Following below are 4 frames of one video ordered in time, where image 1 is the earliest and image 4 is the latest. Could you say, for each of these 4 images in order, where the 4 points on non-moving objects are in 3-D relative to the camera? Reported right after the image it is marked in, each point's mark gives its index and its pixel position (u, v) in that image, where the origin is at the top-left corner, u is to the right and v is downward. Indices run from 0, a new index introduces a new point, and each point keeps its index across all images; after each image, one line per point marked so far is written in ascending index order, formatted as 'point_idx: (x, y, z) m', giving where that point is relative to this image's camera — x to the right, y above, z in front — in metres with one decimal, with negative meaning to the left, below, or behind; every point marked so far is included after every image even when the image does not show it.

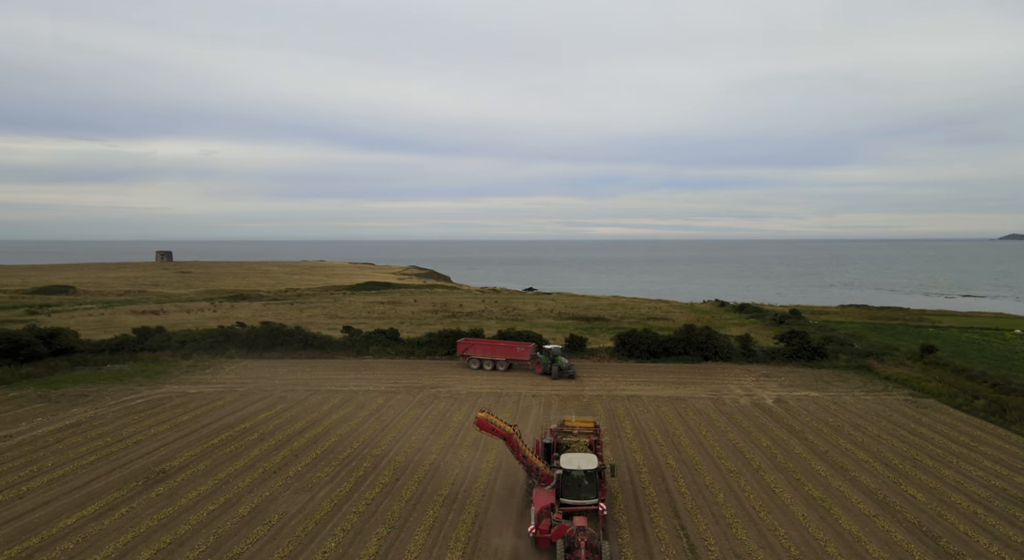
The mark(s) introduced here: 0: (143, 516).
0: (-9.0, -5.8, +14.6) m
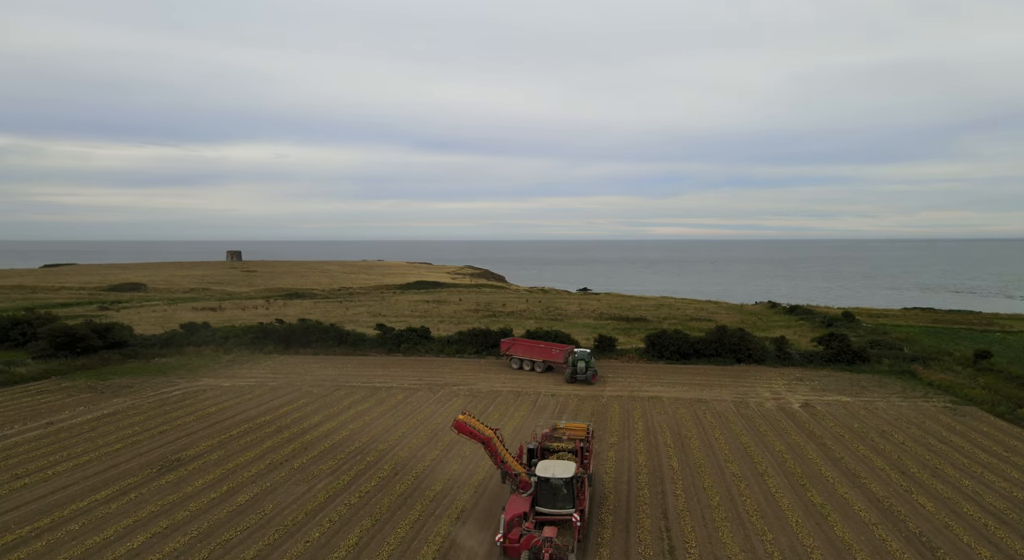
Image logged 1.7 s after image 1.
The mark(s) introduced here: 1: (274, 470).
0: (-9.3, -5.6, +15.3) m
1: (-7.0, -5.6, +17.5) m
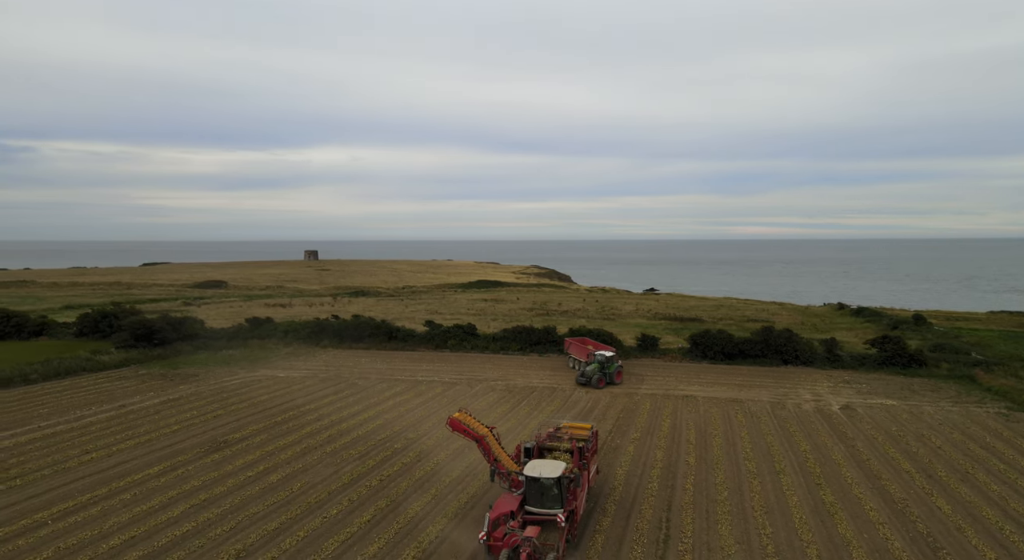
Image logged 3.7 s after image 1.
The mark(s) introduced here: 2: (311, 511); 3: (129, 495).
0: (-8.9, -5.5, +16.8) m
1: (-6.4, -5.4, +18.8) m
2: (-4.9, -5.7, +14.6) m
3: (-9.9, -5.6, +15.5) m
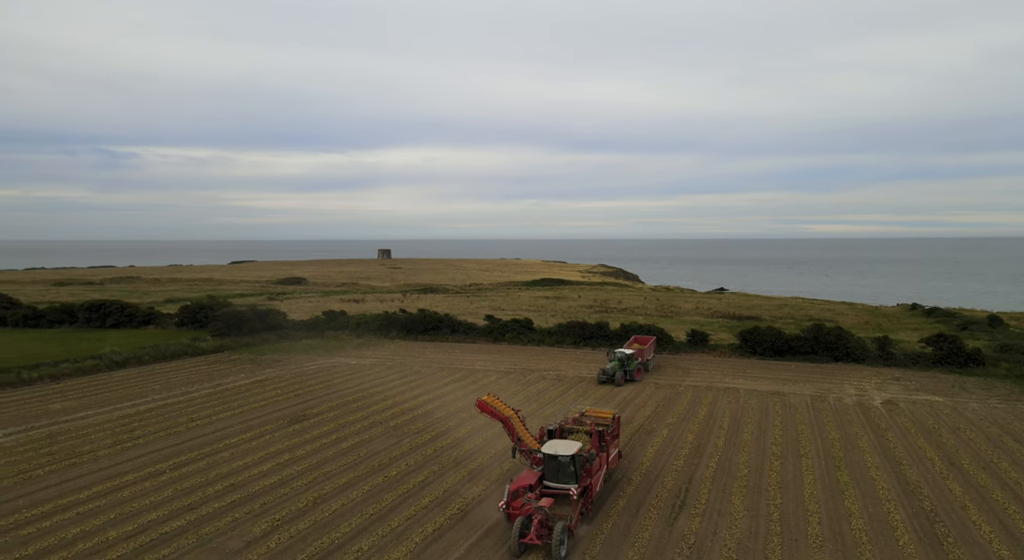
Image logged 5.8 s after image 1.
0: (-7.7, -5.3, +19.6) m
1: (-4.9, -5.2, +21.3) m
2: (-3.9, -5.5, +17.0) m
3: (-8.8, -5.4, +18.5) m
